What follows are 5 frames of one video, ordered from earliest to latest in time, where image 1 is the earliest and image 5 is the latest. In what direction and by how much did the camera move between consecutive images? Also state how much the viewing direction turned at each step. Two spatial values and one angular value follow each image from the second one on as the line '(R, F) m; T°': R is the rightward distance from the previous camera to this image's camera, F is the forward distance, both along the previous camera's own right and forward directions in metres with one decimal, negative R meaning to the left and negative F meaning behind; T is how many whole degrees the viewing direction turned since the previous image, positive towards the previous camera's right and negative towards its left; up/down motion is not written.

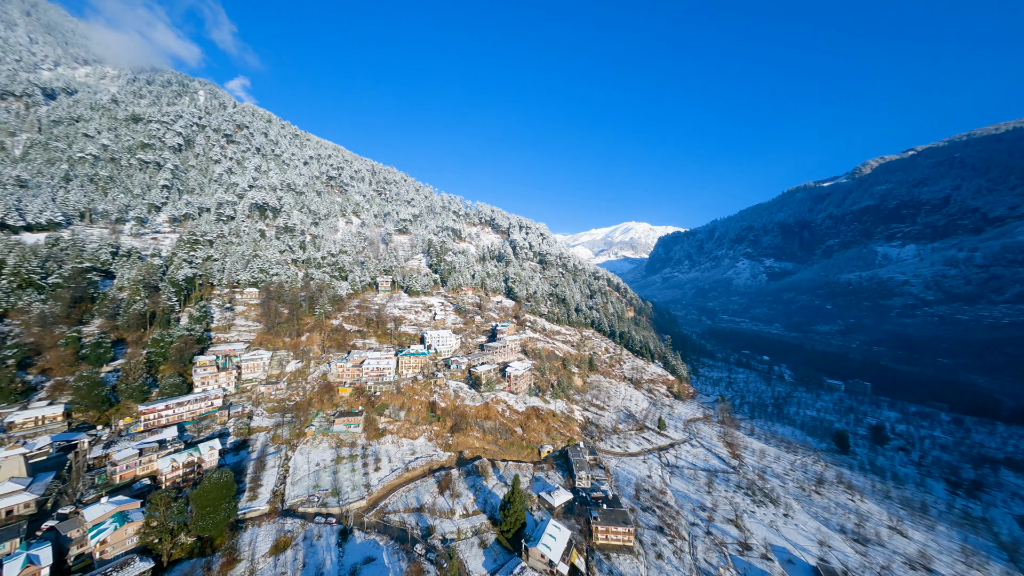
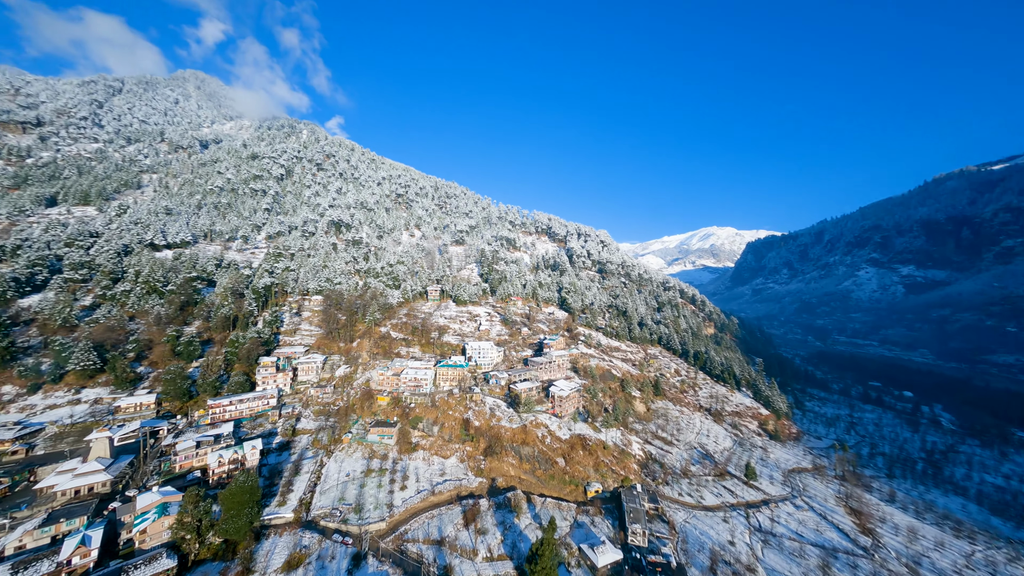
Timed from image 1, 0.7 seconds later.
(+2.4, +3.7) m; -12°
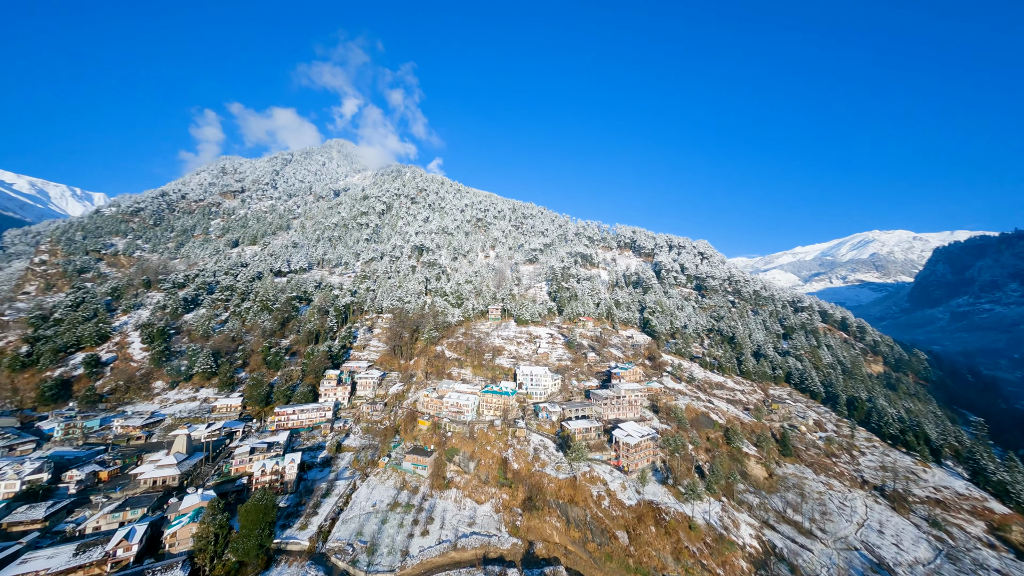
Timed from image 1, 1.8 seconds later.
(+4.0, +5.4) m; -17°
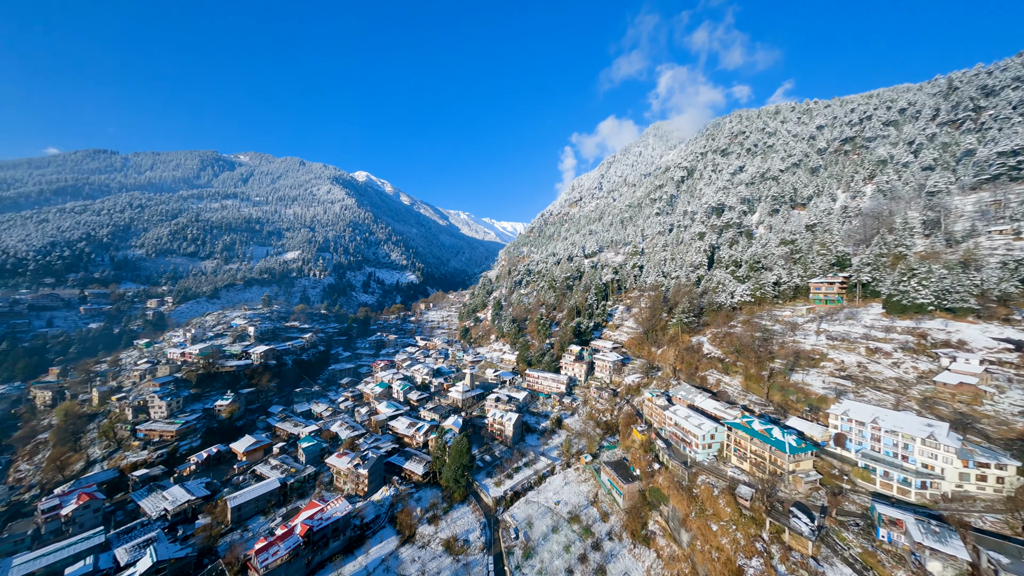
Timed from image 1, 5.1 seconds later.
(+6.5, +12.9) m; -60°
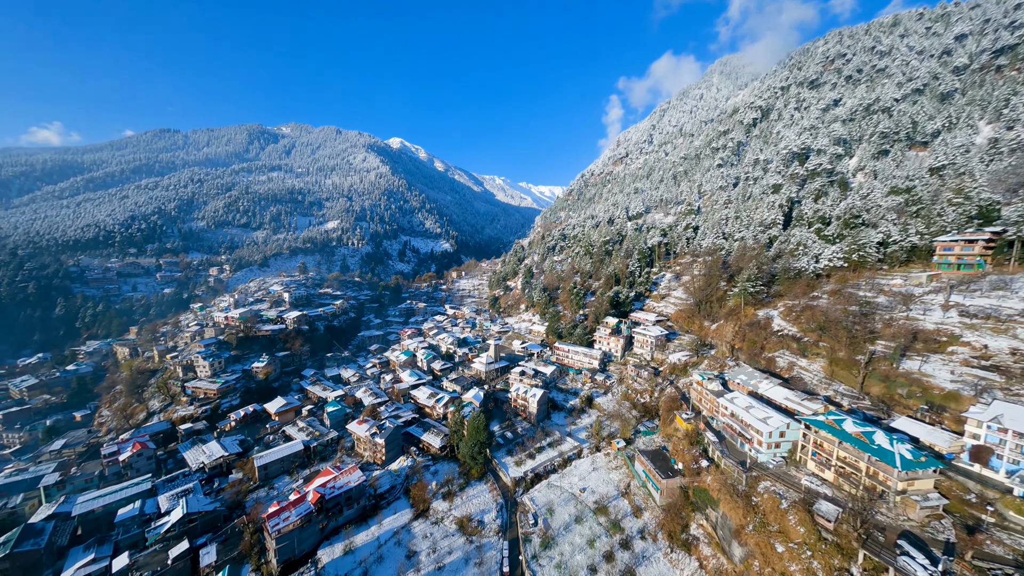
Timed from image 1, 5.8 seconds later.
(+1.1, +3.4) m; -7°
